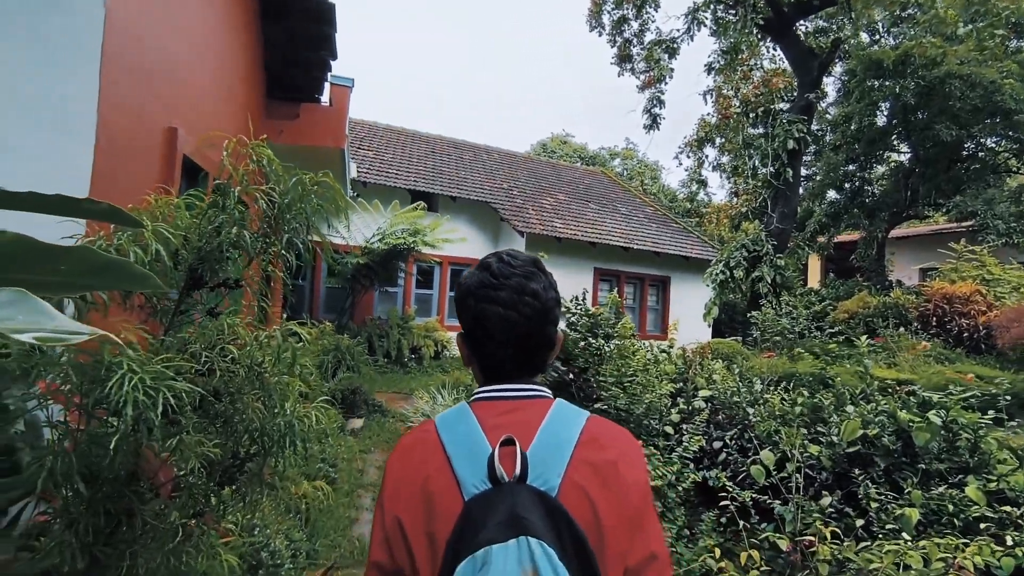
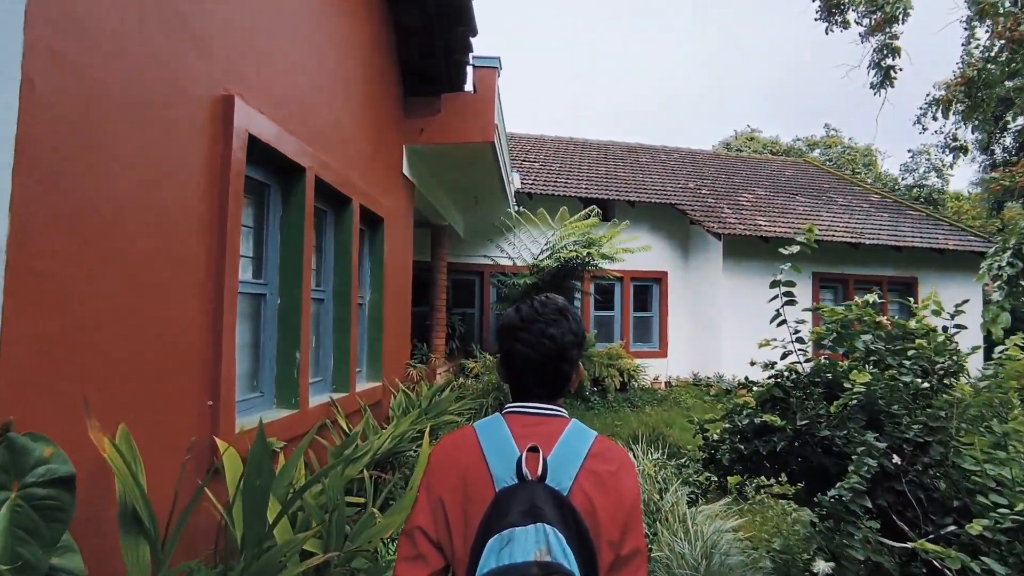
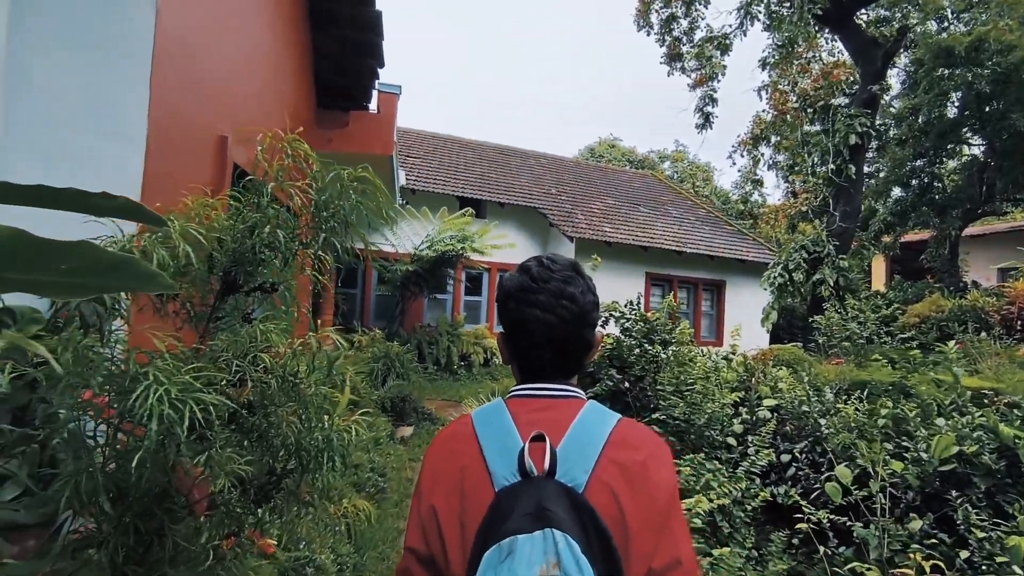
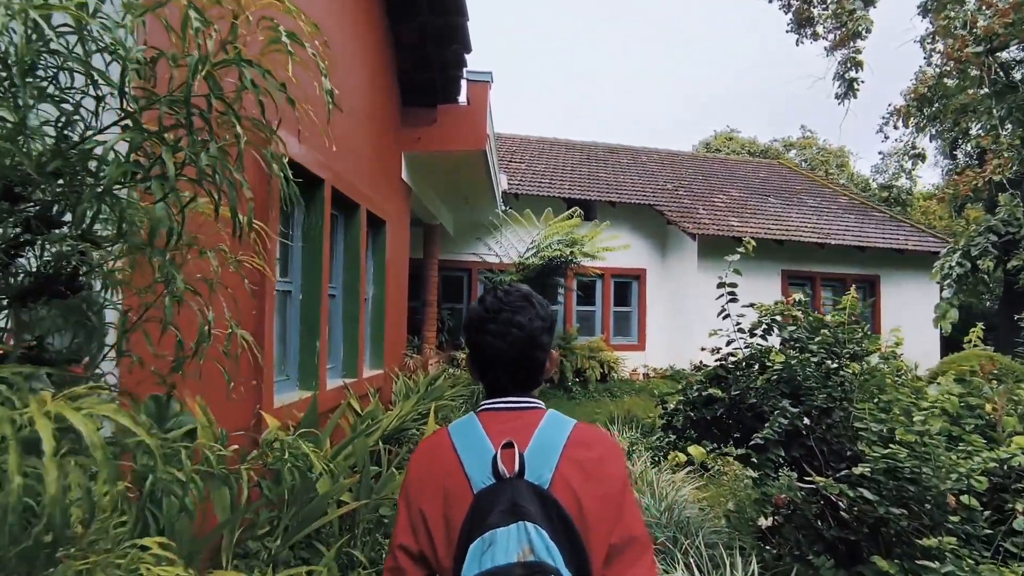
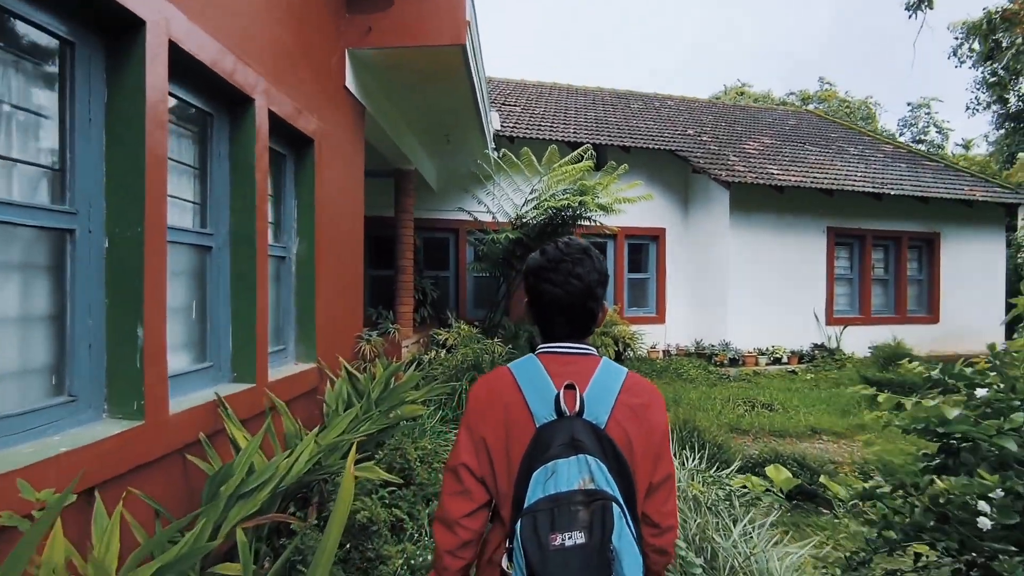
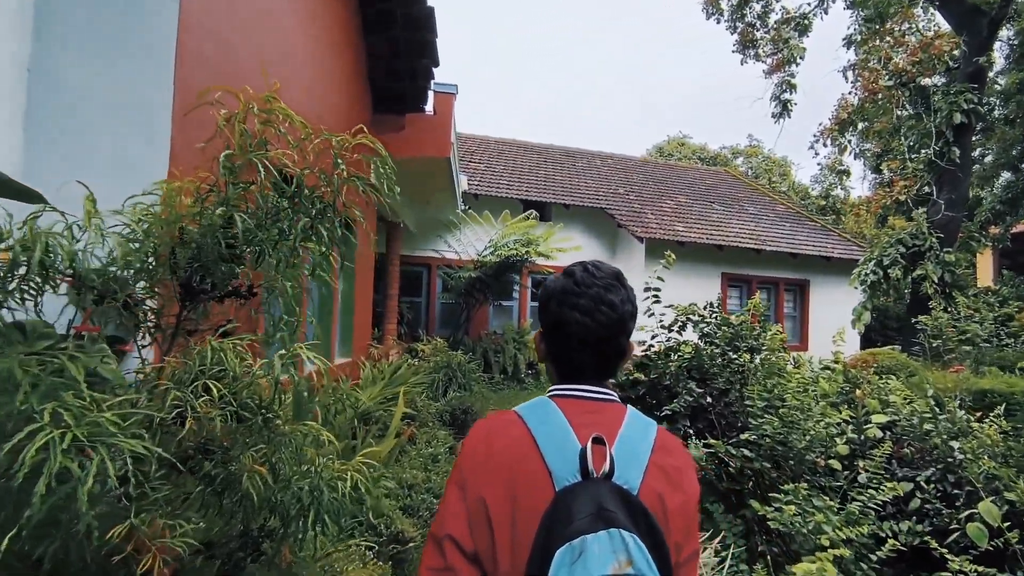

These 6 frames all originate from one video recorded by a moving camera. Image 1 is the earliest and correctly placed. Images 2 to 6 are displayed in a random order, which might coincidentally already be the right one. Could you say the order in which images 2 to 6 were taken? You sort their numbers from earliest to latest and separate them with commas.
3, 6, 4, 2, 5
